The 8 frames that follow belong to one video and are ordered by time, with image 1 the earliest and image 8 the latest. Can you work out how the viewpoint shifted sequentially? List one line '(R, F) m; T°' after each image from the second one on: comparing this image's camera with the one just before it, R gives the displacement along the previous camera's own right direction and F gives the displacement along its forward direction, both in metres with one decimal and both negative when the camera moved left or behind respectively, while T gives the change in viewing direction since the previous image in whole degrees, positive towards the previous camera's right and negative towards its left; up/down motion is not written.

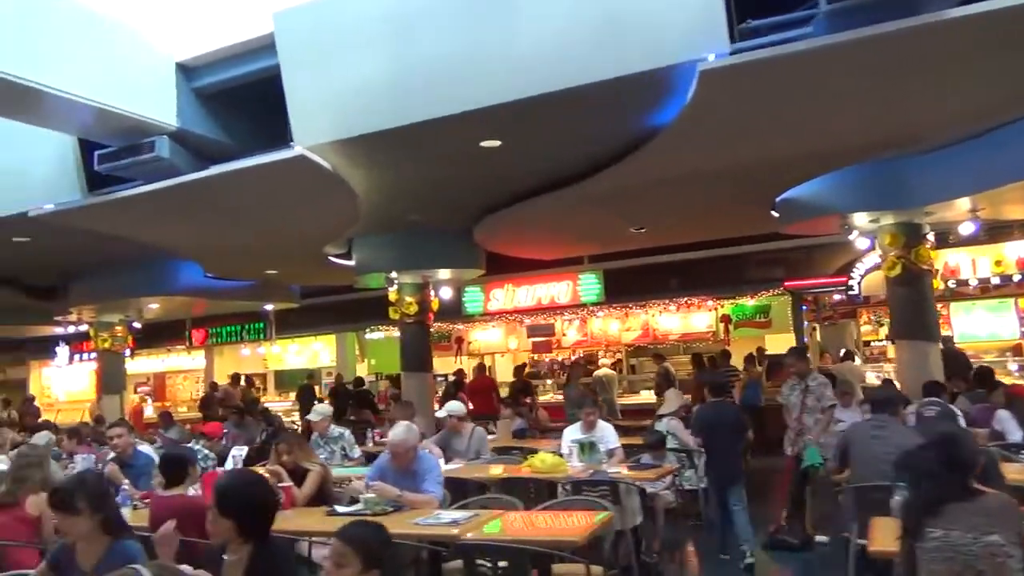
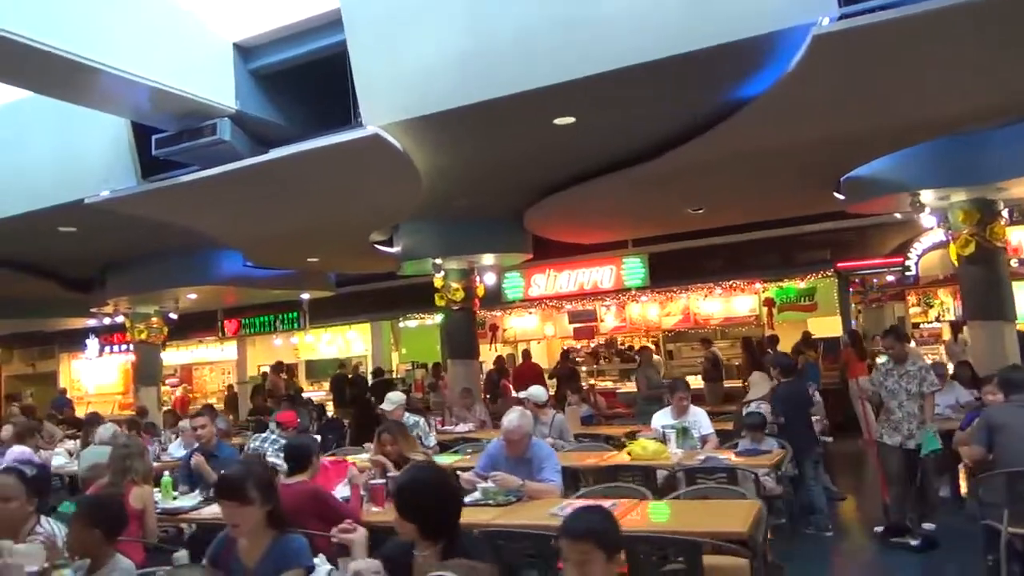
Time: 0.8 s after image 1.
(-0.6, +0.2) m; -1°
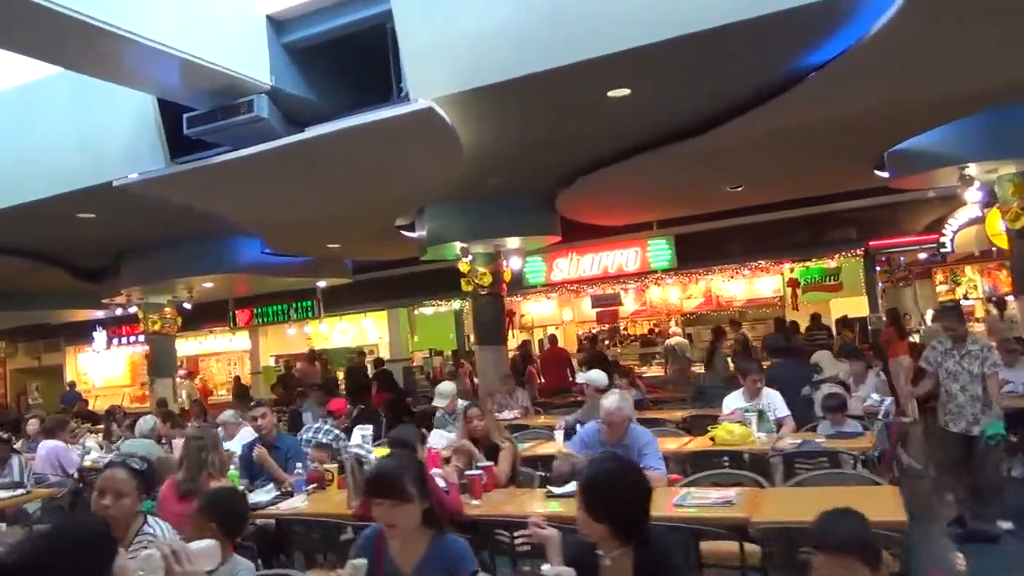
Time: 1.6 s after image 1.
(-0.5, +0.3) m; +1°
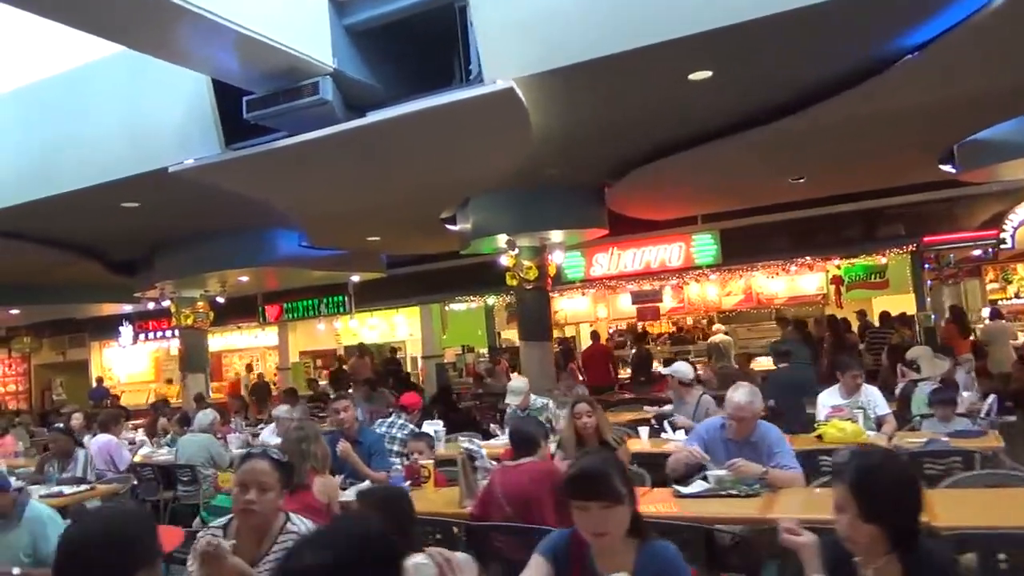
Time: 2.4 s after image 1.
(-0.5, +0.3) m; -1°
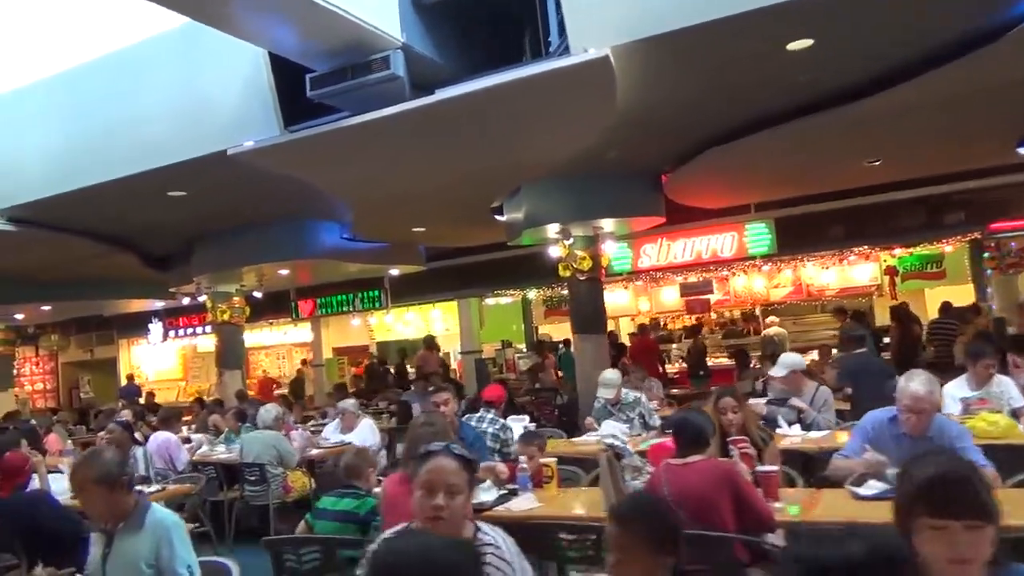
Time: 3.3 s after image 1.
(-0.6, +0.4) m; -1°
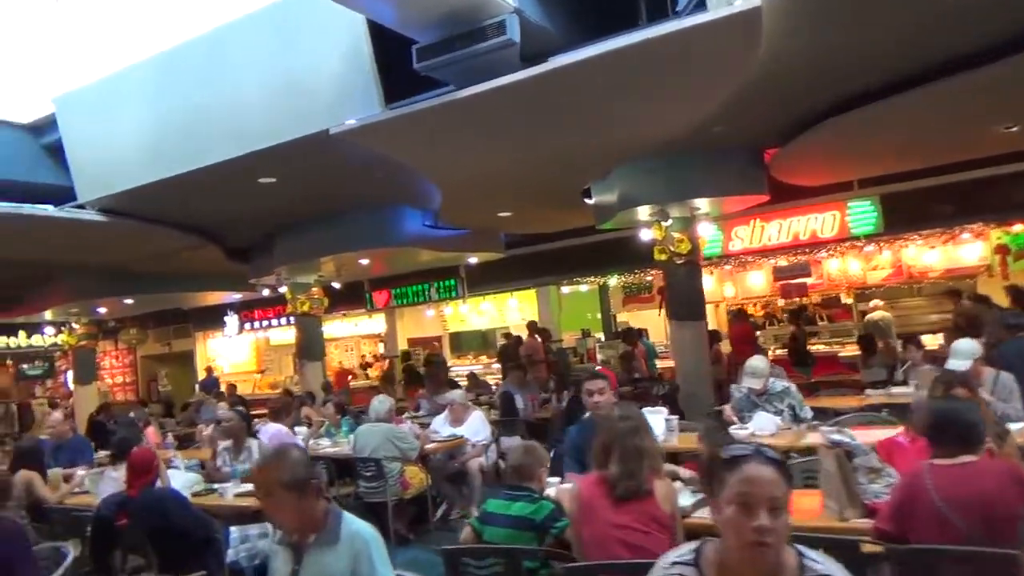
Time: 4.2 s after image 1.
(-0.5, +0.4) m; -4°
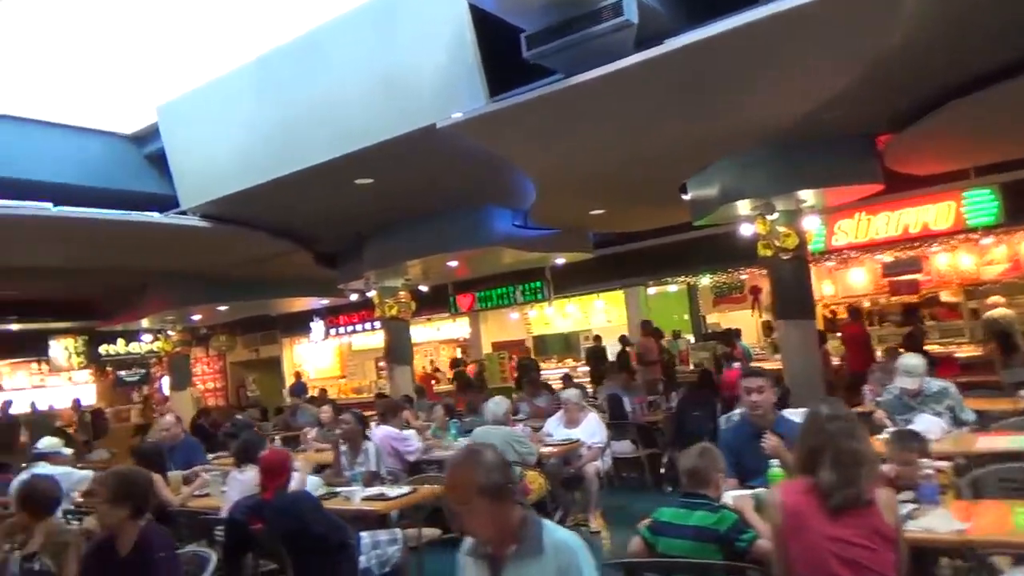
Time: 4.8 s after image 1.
(-0.4, +0.2) m; -5°
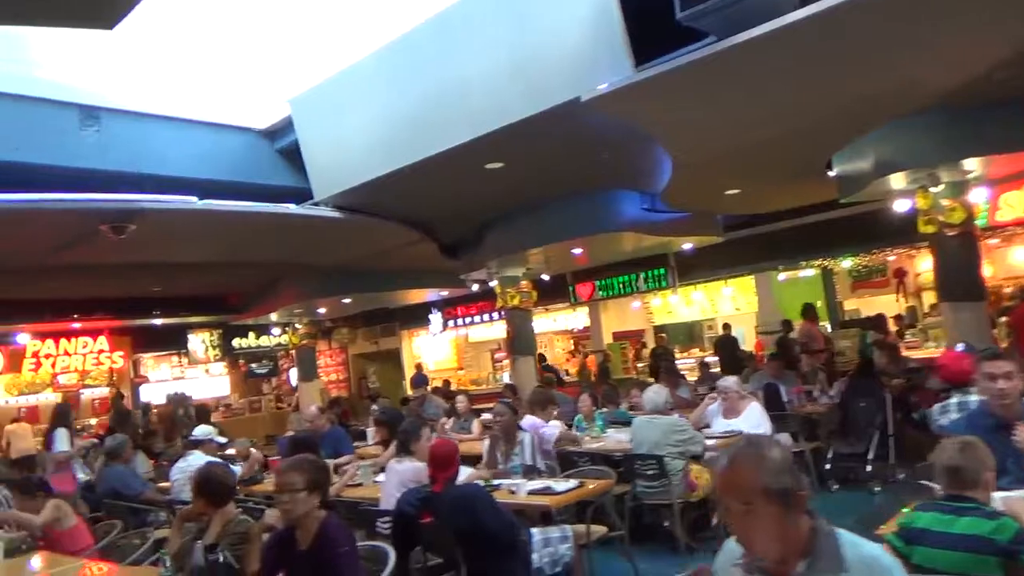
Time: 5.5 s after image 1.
(-0.4, +0.3) m; -8°
